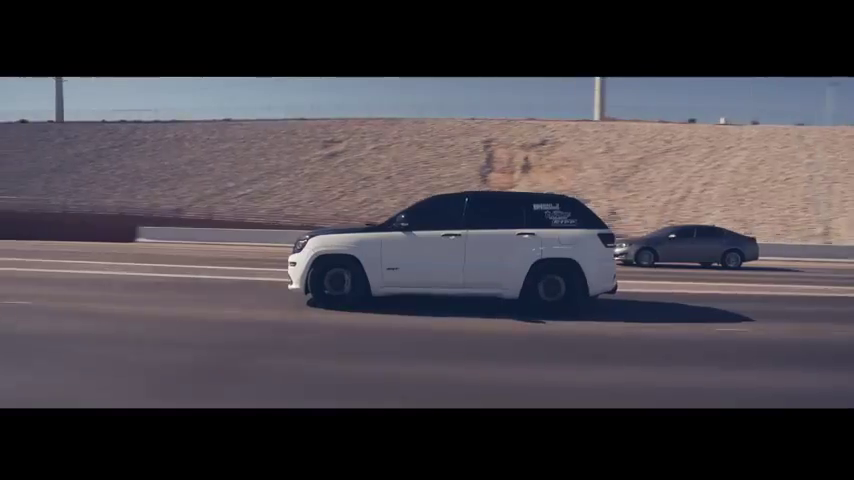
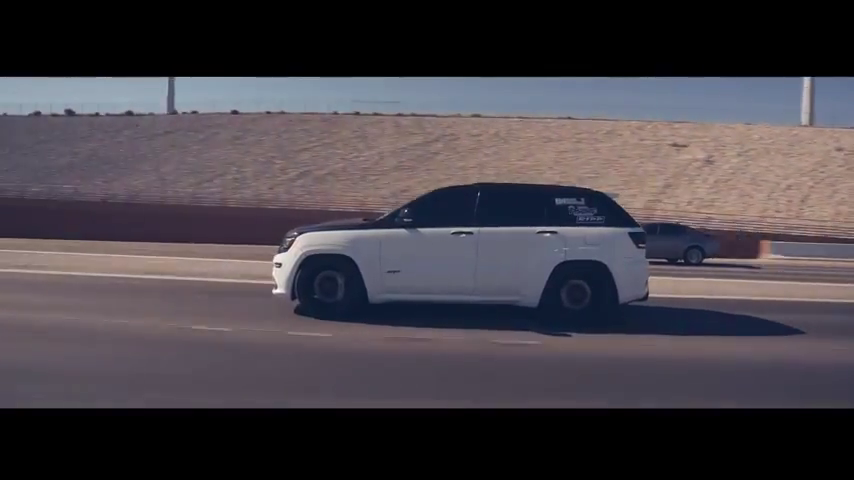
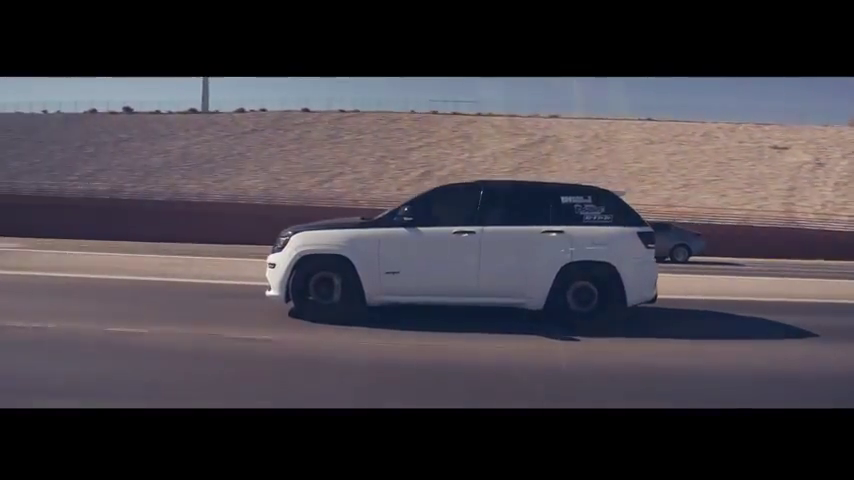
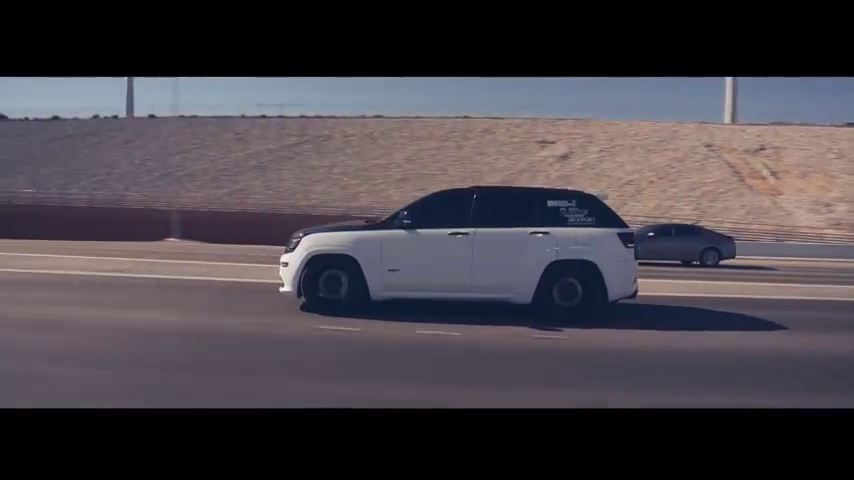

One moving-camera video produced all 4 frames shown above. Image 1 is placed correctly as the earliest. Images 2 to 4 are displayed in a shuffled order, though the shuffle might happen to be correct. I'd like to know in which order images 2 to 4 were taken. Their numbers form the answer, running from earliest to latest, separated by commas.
4, 2, 3
